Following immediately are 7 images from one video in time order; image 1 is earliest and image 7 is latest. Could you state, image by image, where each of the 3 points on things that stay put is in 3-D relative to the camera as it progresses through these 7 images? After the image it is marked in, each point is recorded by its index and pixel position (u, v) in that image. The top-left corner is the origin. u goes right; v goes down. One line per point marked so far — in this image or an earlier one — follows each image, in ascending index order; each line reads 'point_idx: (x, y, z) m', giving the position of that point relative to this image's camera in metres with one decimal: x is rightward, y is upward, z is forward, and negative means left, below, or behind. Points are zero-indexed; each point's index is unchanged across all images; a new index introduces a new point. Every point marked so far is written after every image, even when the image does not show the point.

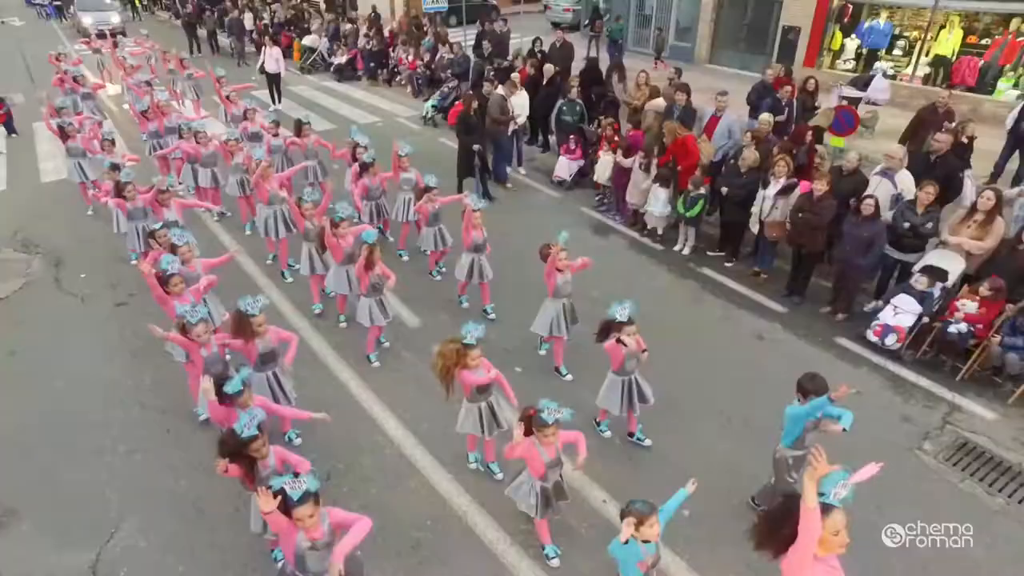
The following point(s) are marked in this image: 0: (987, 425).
0: (+4.3, -1.2, +6.0) m
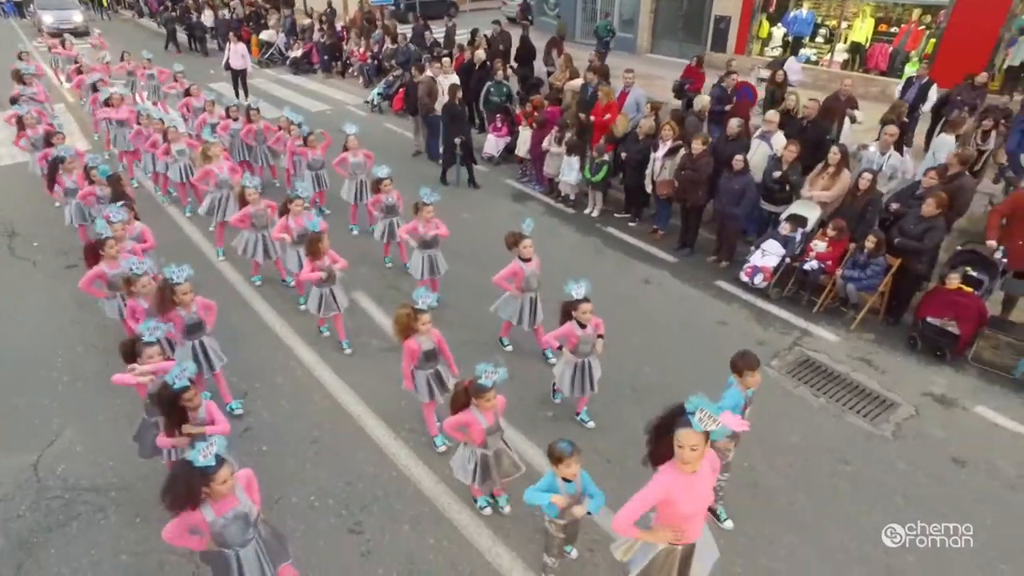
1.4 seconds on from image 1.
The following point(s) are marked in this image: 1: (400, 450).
0: (+3.3, -0.6, +6.9) m
1: (-1.0, -1.4, +5.6) m
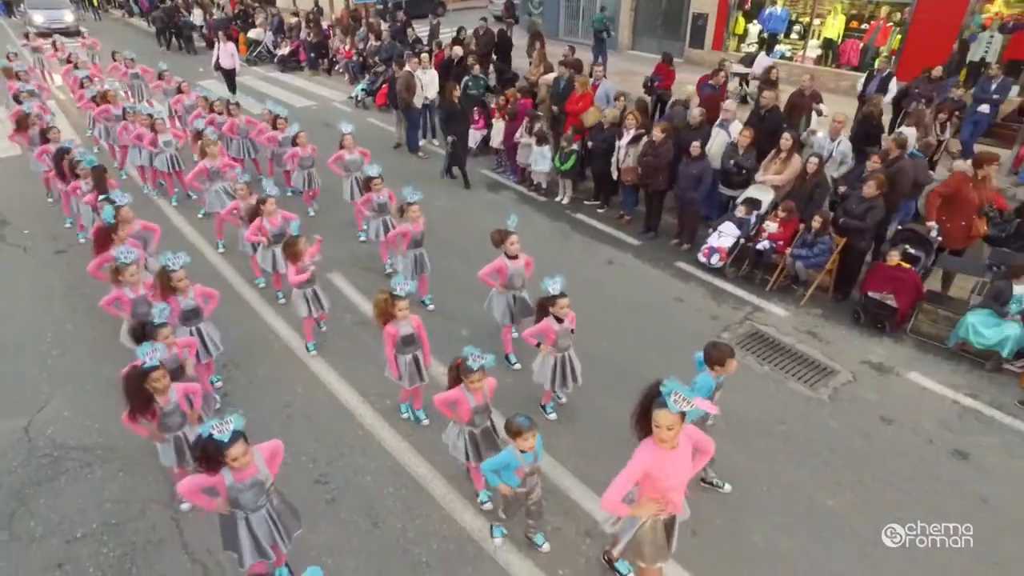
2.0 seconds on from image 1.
0: (+3.0, -0.4, +7.4) m
1: (-1.3, -1.2, +6.0) m
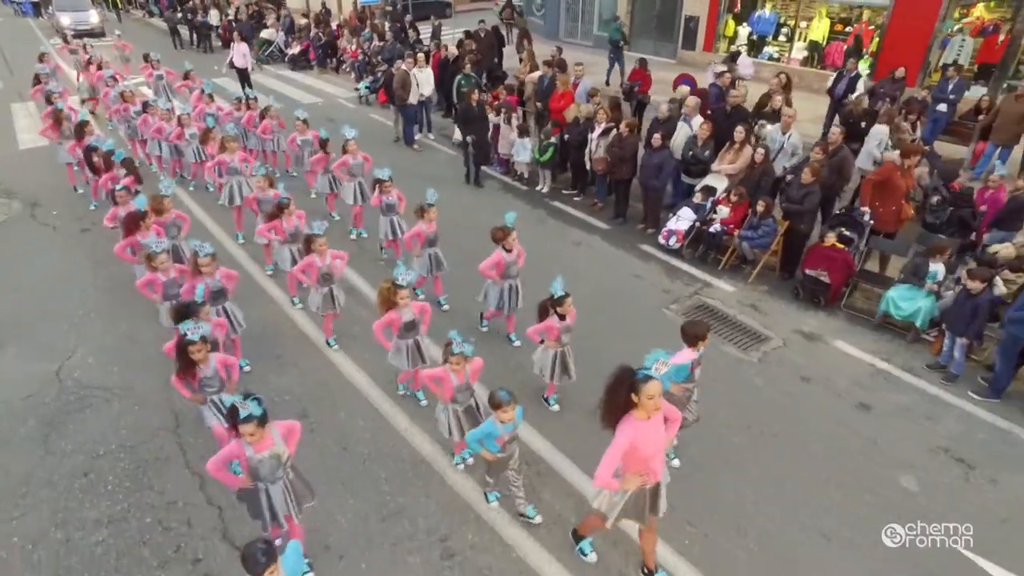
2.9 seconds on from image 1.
0: (+2.6, -0.1, +8.2) m
1: (-1.7, -0.8, +6.9) m
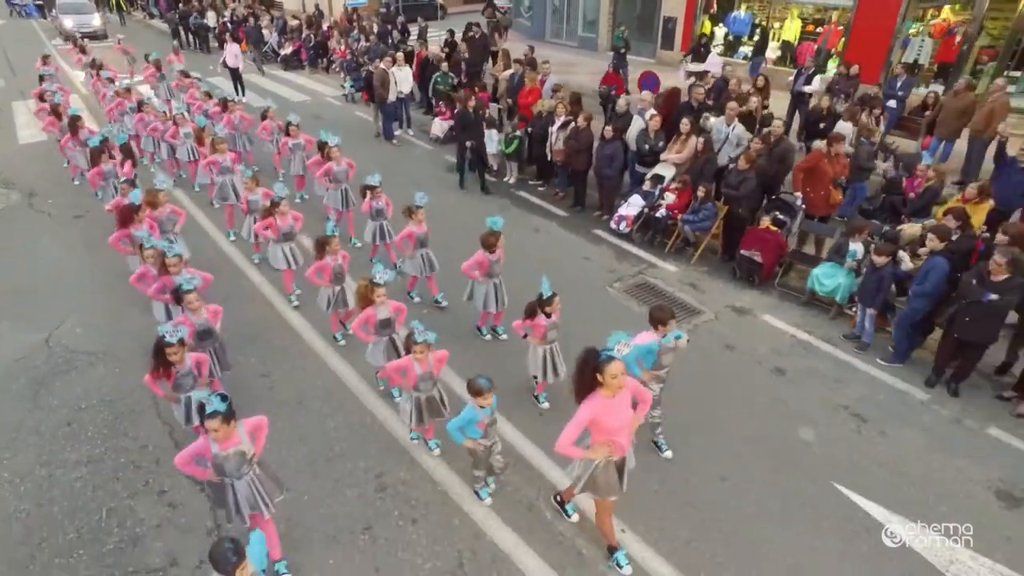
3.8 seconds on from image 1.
0: (+2.1, +0.2, +8.8) m
1: (-2.3, -0.6, +7.5) m
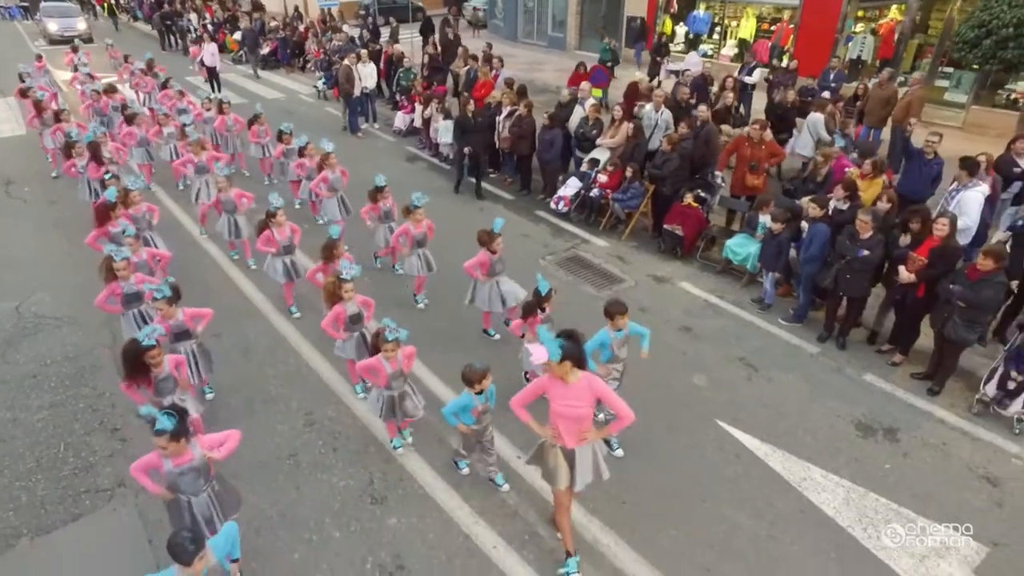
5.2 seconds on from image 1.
0: (+1.2, +0.6, +9.5) m
1: (-3.1, -0.2, +8.2) m
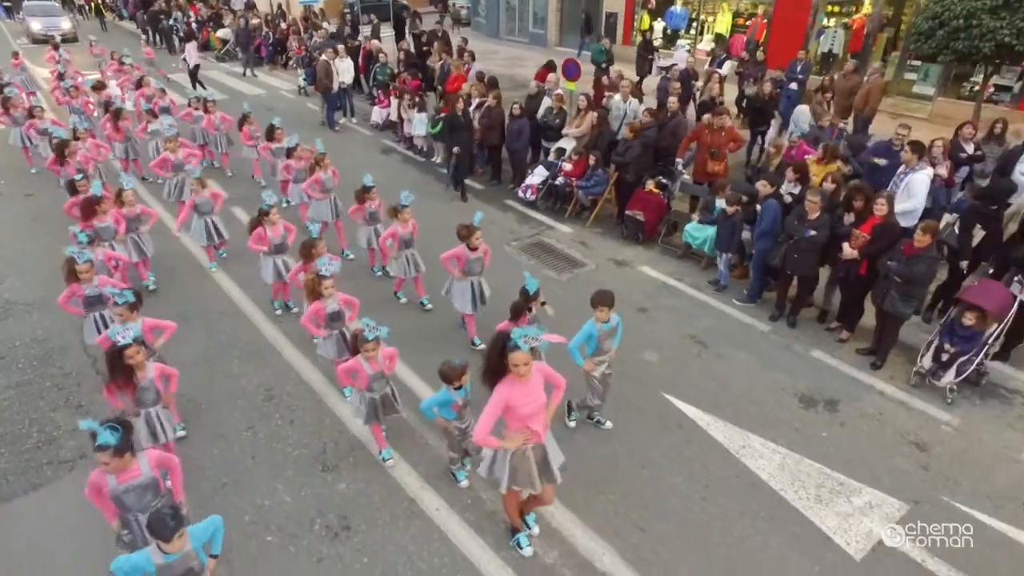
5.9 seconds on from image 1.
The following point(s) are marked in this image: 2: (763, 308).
0: (+0.8, +0.8, +9.7) m
1: (-3.5, 0.0, +8.3) m
2: (+3.1, -0.3, +7.9) m
